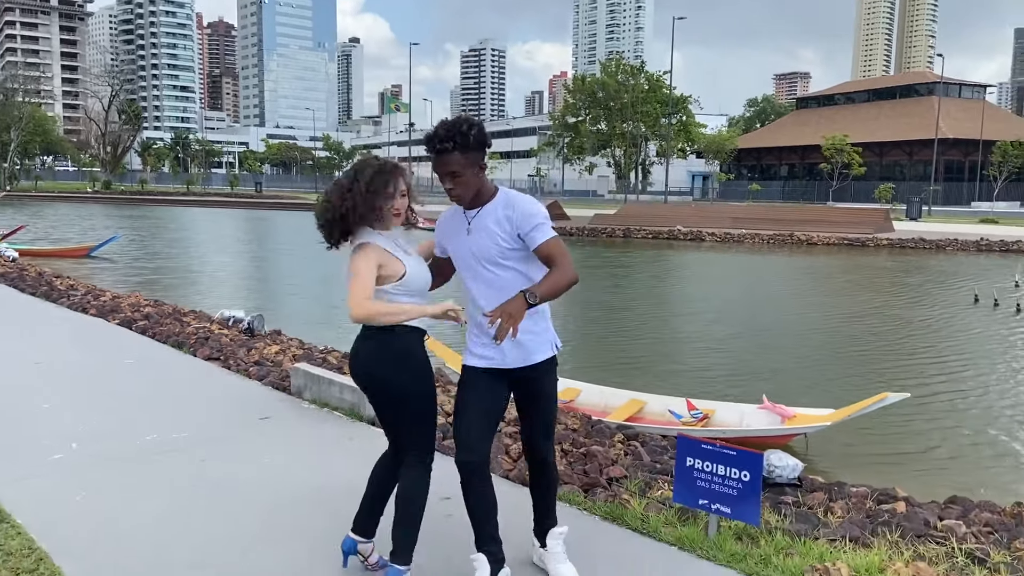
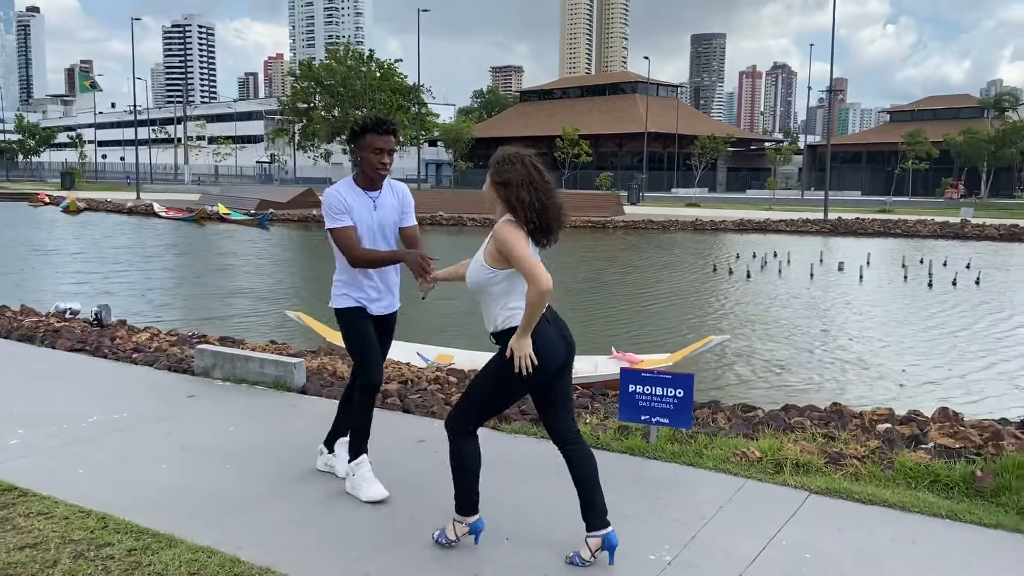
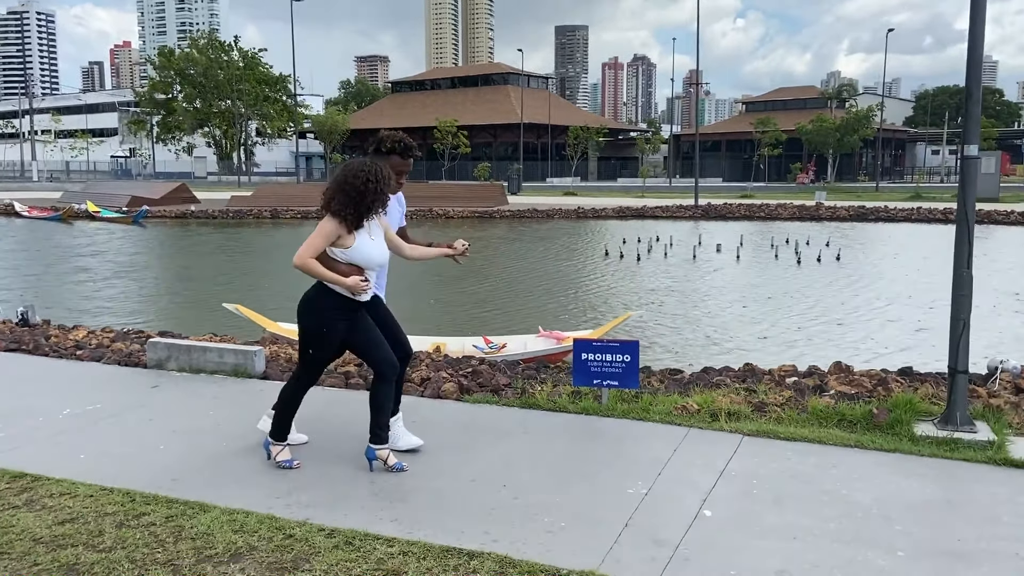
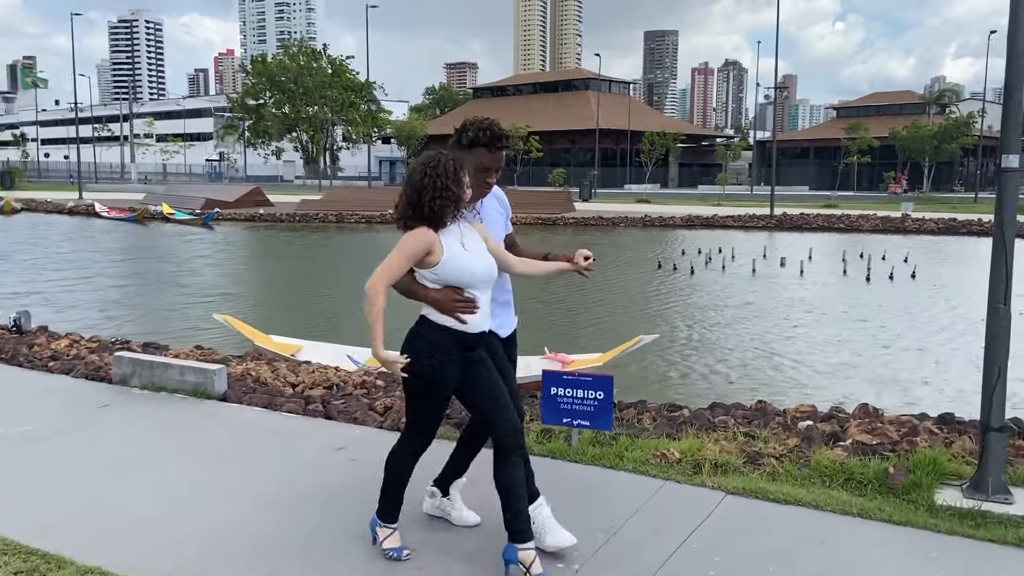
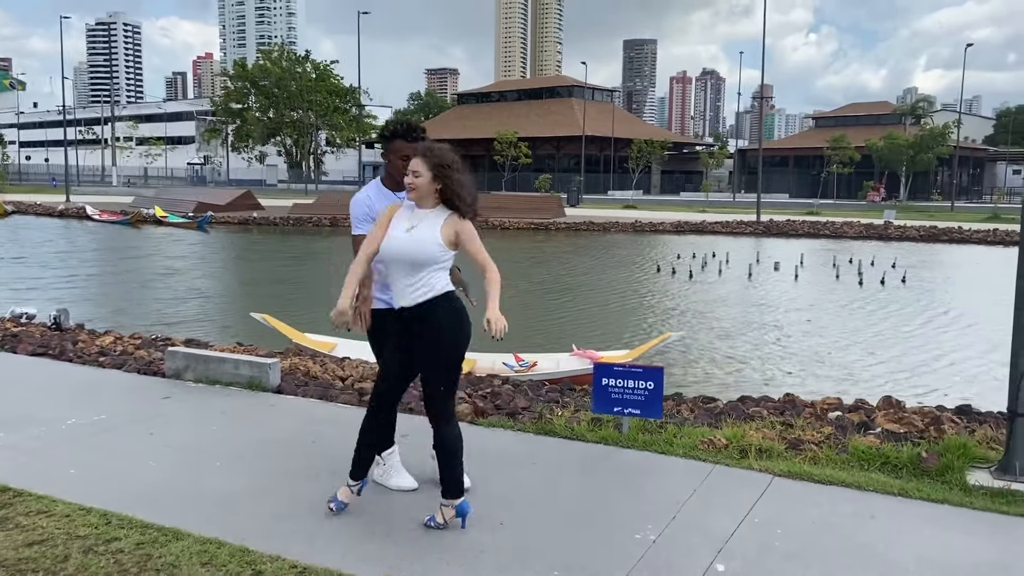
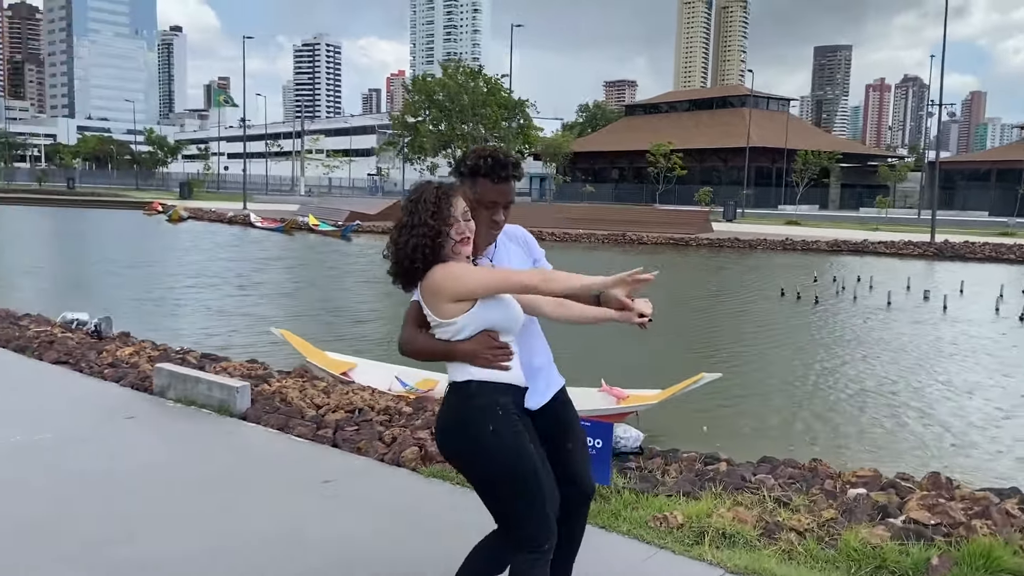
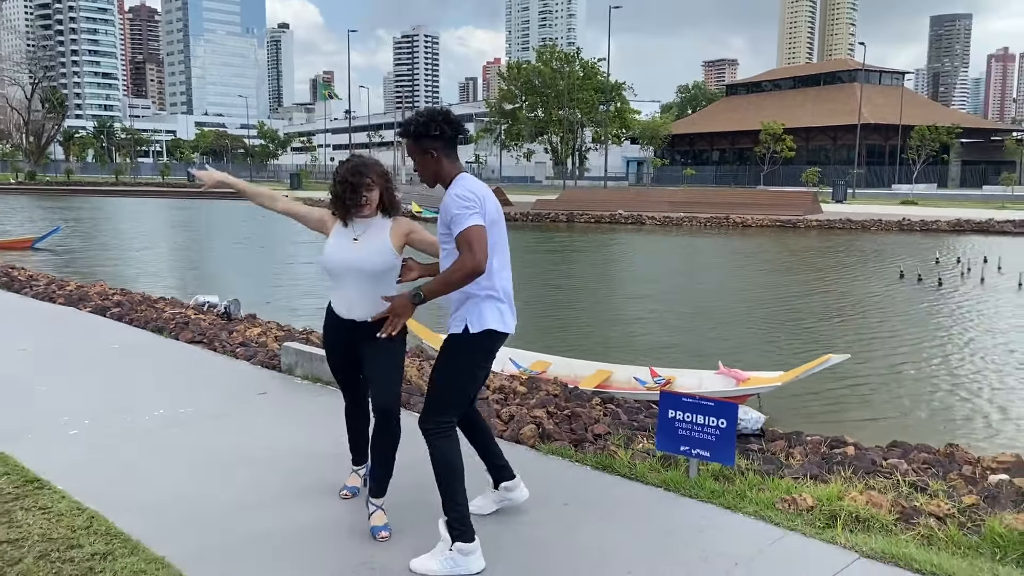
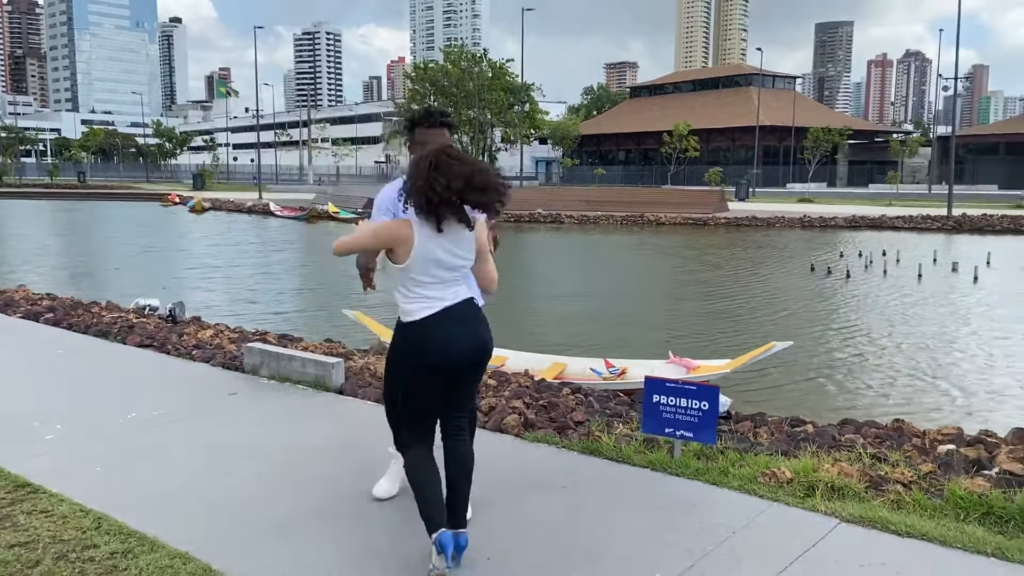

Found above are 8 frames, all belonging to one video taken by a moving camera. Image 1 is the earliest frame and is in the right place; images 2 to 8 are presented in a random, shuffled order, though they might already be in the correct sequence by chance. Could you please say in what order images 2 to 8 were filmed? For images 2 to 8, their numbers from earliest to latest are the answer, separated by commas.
7, 8, 2, 5, 3, 4, 6
